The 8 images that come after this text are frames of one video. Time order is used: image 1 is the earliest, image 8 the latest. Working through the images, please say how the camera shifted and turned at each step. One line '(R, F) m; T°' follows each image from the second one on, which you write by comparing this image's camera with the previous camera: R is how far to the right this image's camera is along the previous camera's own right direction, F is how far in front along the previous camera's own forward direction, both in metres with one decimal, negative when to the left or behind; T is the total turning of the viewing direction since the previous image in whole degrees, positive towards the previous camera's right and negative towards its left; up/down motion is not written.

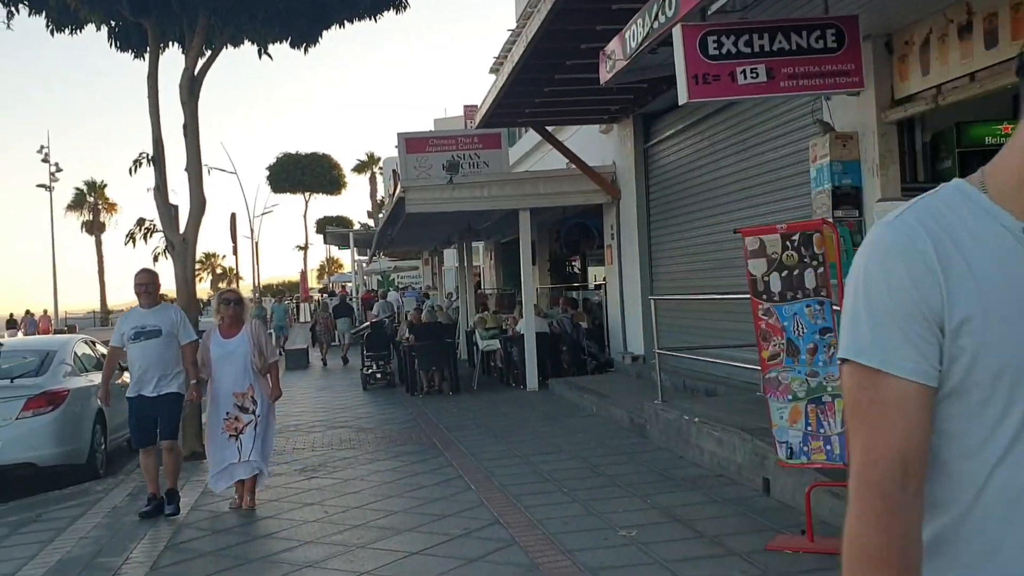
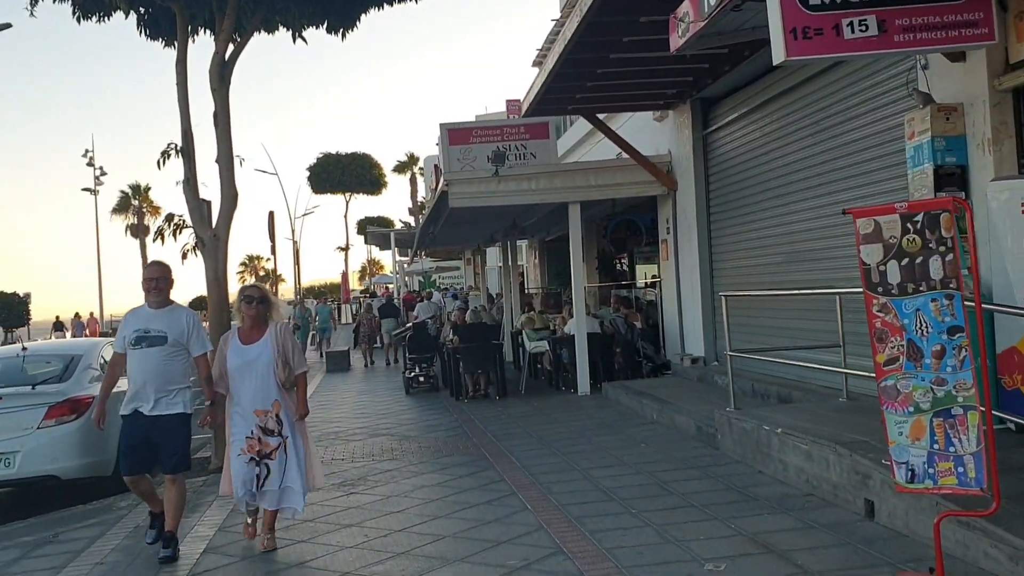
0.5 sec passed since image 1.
(-0.1, +0.8) m; -2°
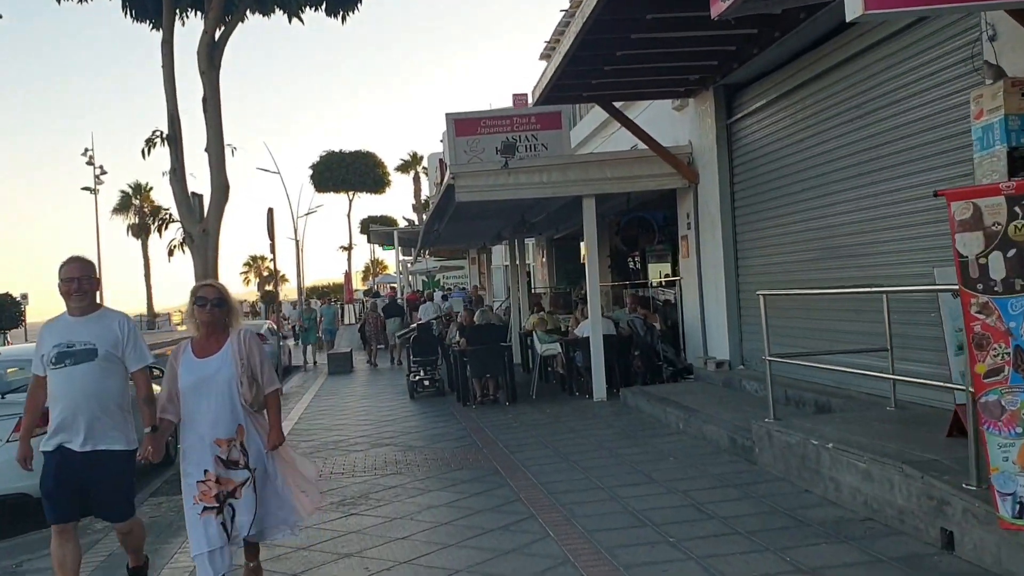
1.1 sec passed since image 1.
(-0.1, +0.8) m; 0°
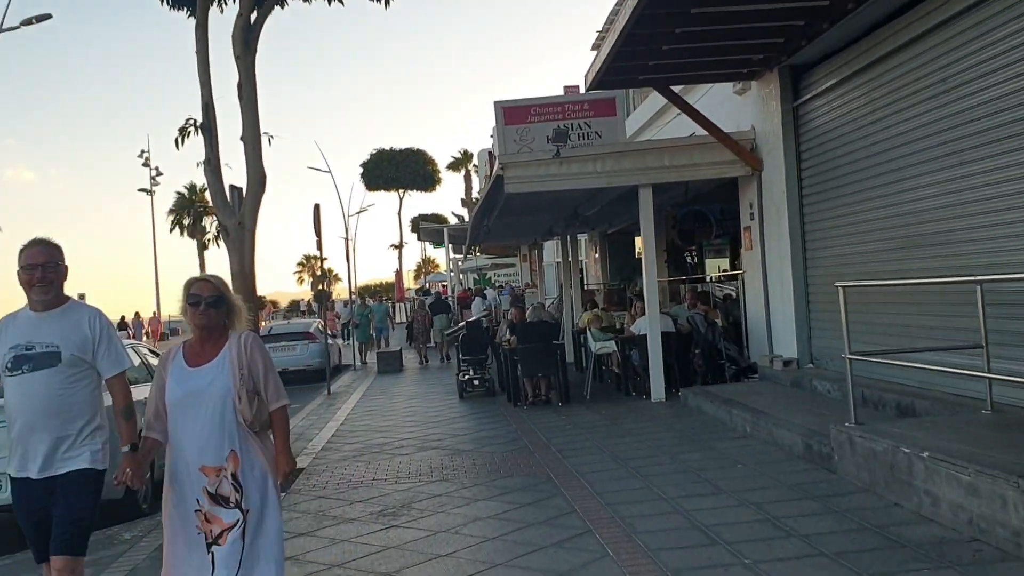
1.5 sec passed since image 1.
(0.0, +0.6) m; -3°
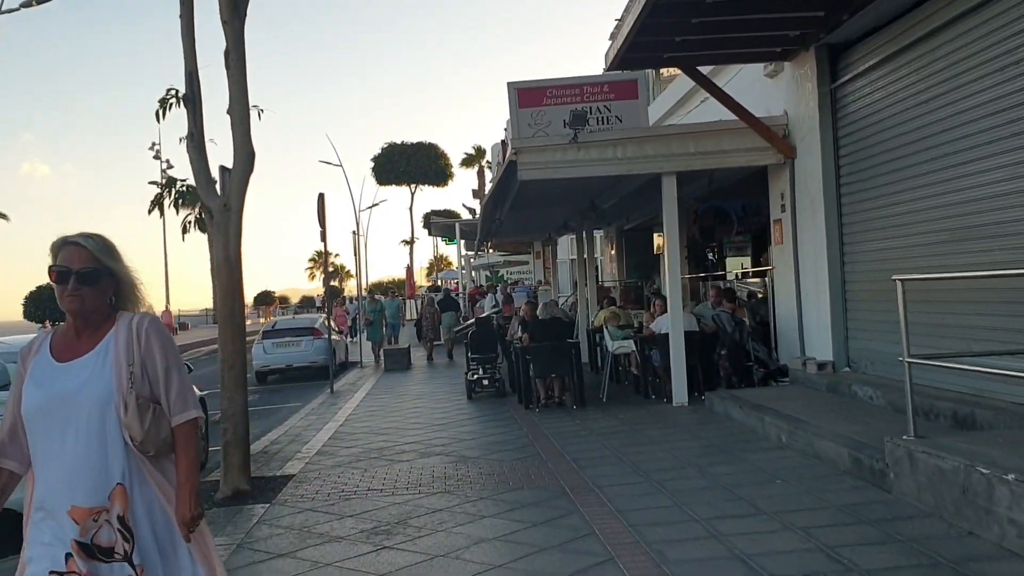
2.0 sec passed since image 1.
(0.0, +0.8) m; -1°
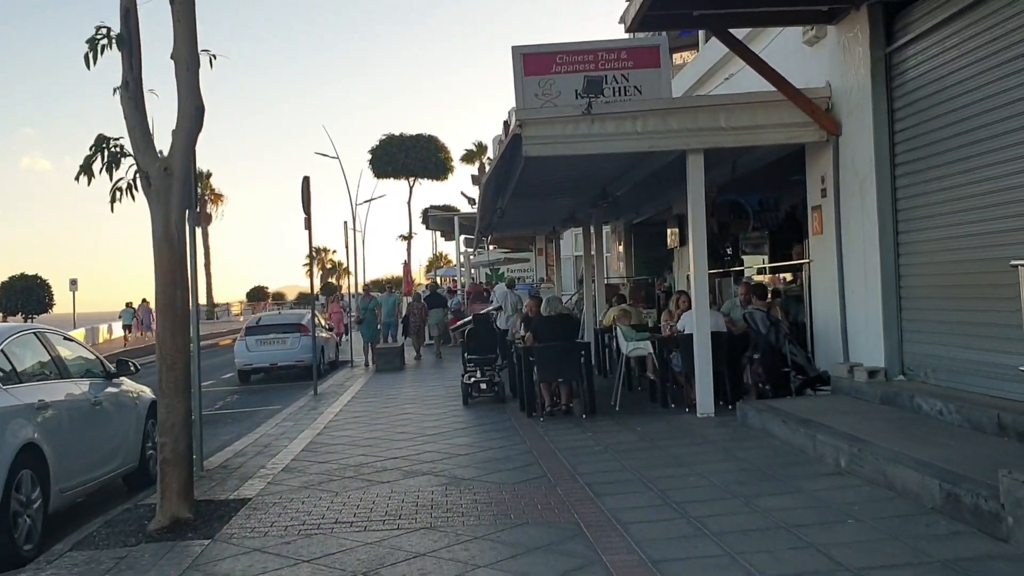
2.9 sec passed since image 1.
(0.0, +1.4) m; 0°
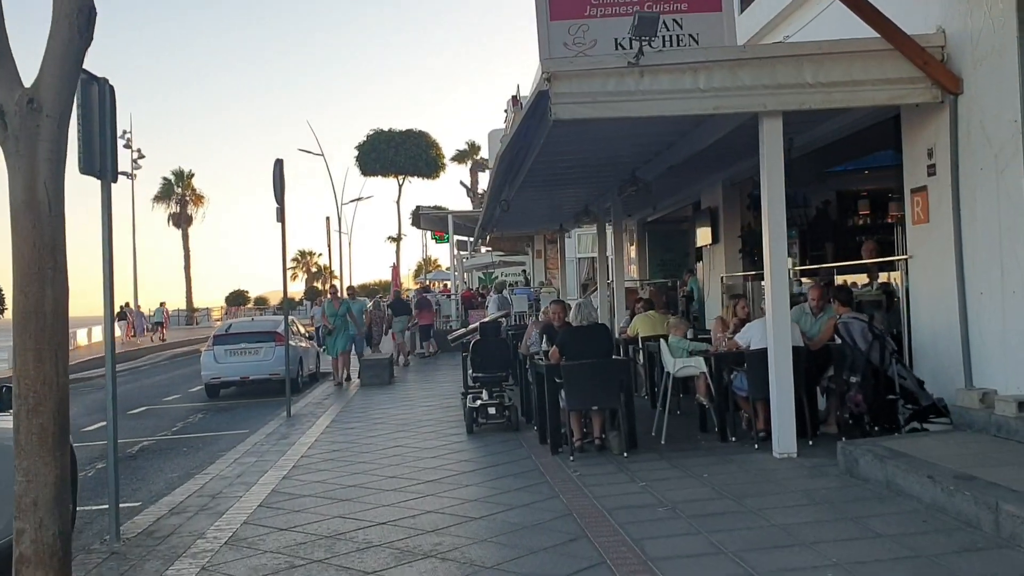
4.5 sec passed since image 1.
(-0.3, +2.2) m; +1°
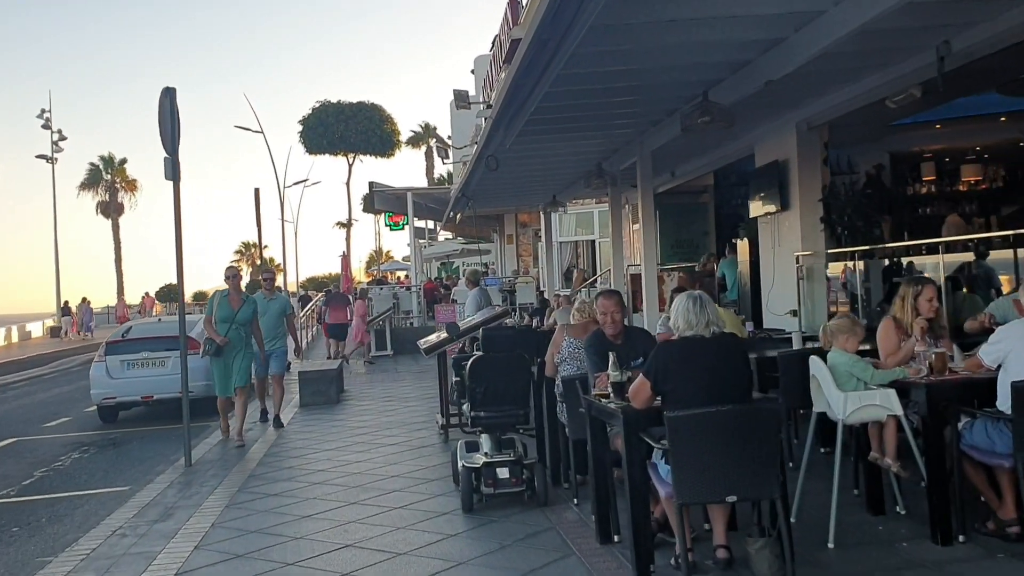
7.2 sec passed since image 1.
(-0.5, +4.0) m; +3°
